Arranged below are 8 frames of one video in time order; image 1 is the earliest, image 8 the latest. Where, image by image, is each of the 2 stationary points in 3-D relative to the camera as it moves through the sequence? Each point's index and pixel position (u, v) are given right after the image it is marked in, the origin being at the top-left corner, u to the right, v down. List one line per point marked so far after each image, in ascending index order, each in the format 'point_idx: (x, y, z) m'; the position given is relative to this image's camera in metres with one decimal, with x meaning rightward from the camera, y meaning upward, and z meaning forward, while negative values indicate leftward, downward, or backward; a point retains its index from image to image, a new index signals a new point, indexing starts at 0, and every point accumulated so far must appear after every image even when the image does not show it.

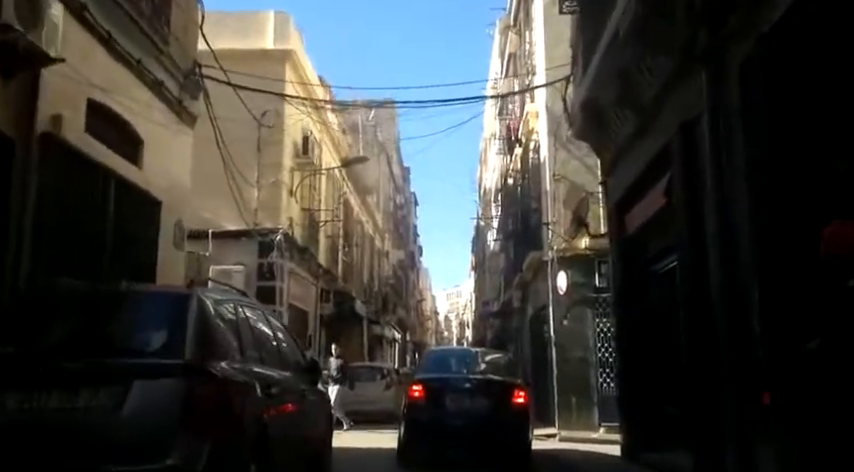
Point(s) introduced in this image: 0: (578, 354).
0: (+3.2, -2.5, +16.9) m
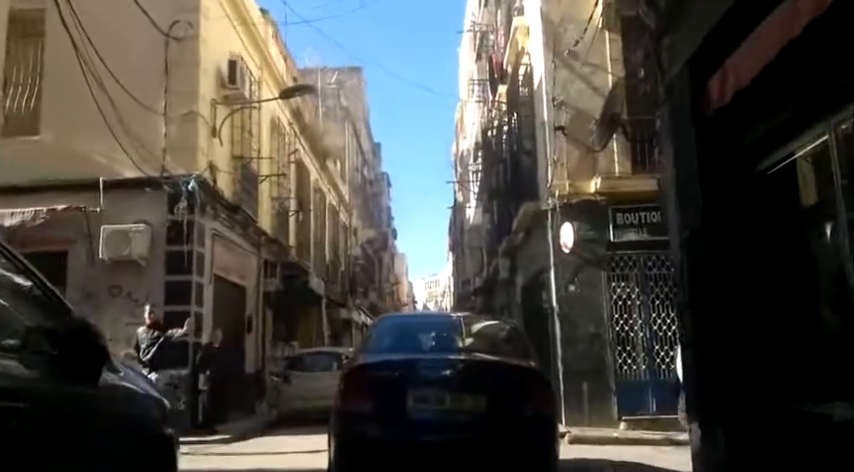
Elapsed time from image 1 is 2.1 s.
0: (+2.7, -1.5, +12.9) m
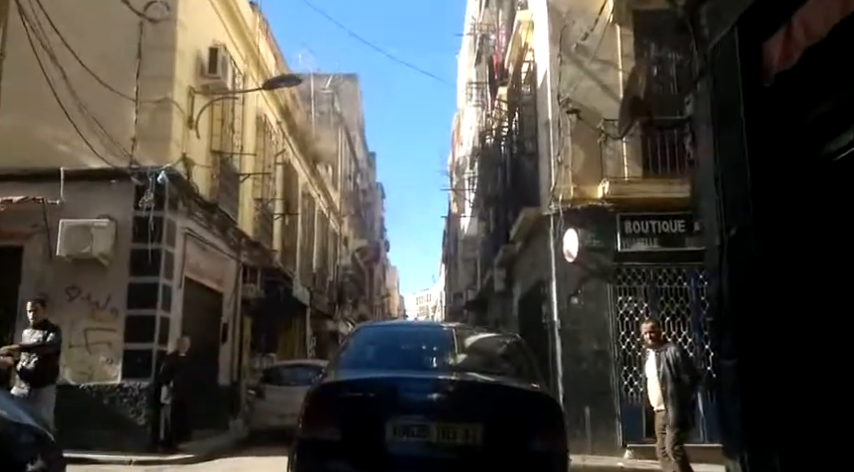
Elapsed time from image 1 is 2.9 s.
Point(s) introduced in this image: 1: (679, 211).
0: (+2.5, -1.6, +11.8) m
1: (+3.8, +0.4, +12.0) m
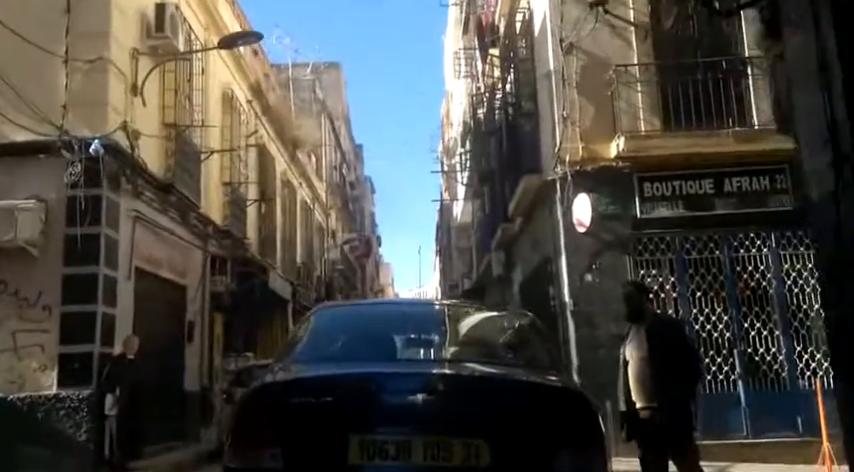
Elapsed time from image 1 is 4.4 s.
0: (+2.4, -1.2, +10.0) m
1: (+3.6, +0.9, +10.2) m
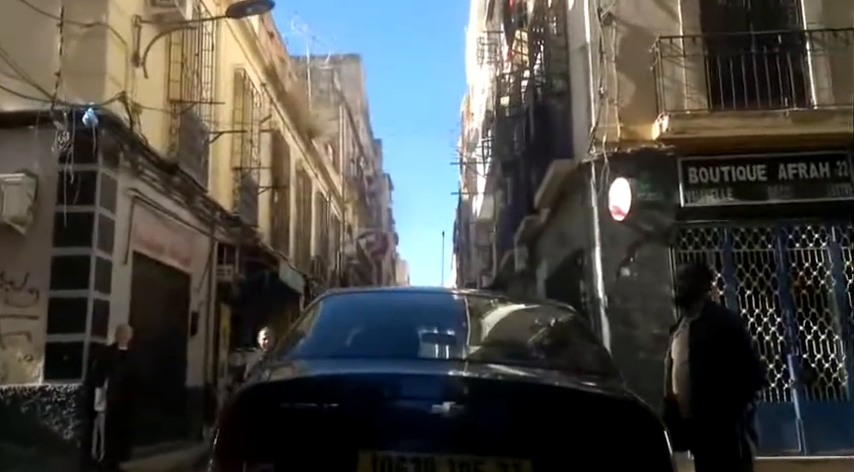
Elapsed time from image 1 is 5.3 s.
0: (+2.6, -1.1, +9.0) m
1: (+3.9, +1.0, +9.2) m
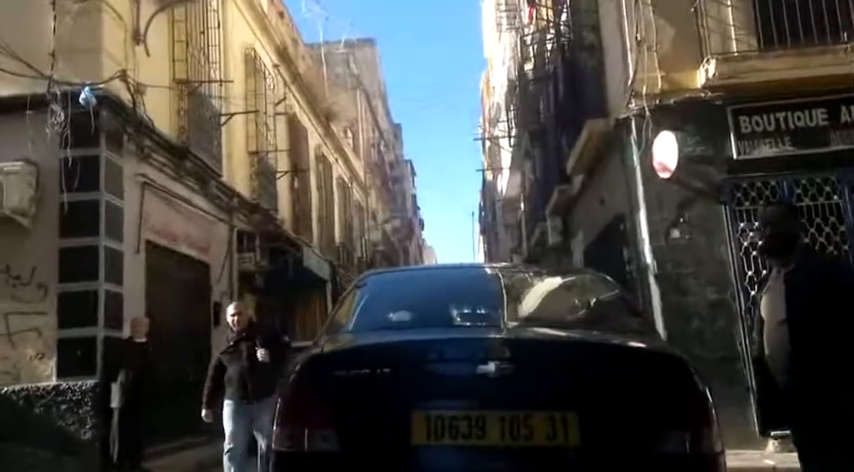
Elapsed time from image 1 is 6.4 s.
0: (+2.9, -0.6, +8.3) m
1: (+4.1, +1.5, +8.4) m
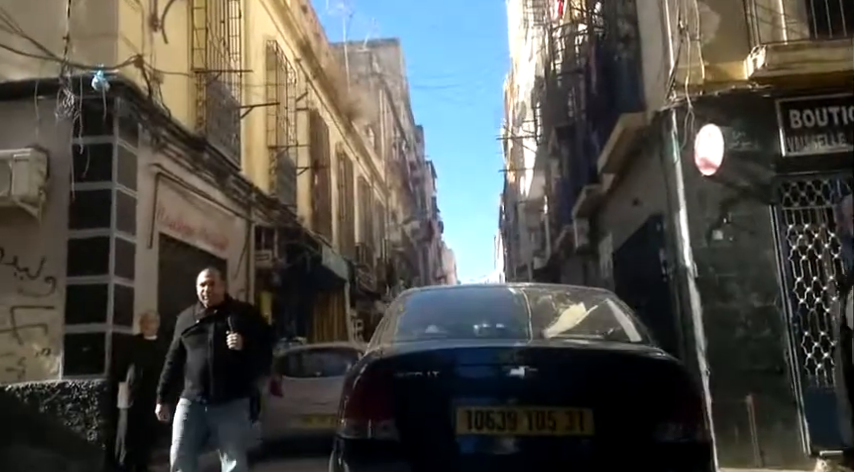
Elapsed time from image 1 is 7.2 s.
0: (+3.2, -0.6, +7.7) m
1: (+4.4, +1.4, +7.8) m
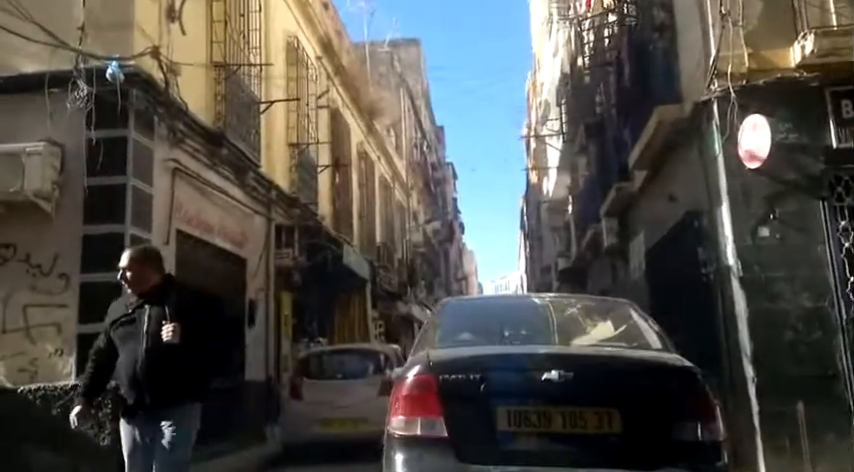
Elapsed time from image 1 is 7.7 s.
0: (+3.4, -0.6, +7.3) m
1: (+4.7, +1.5, +7.3) m
